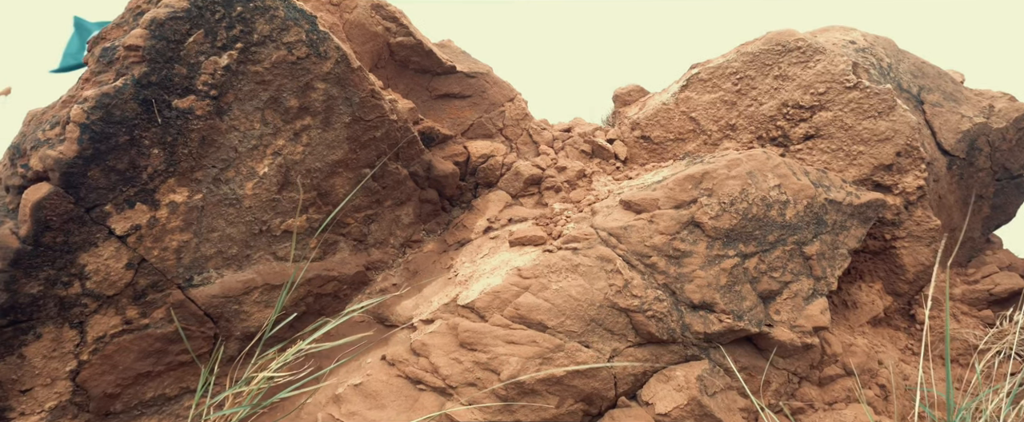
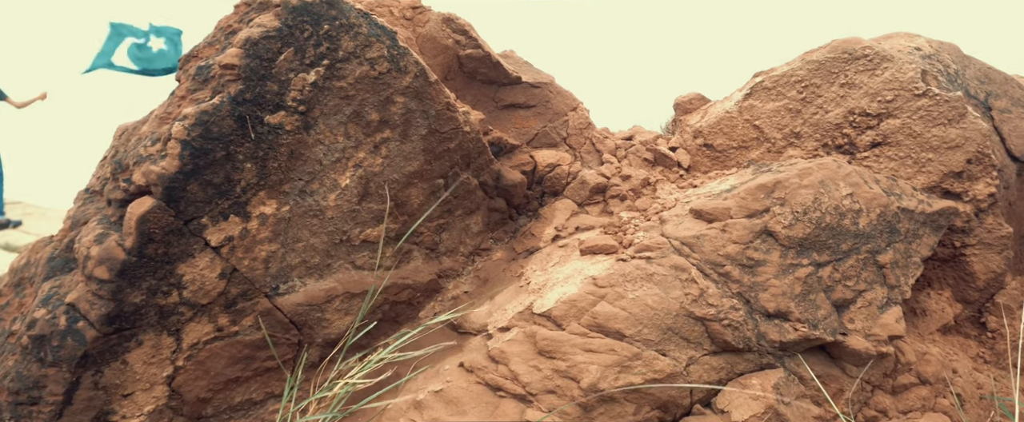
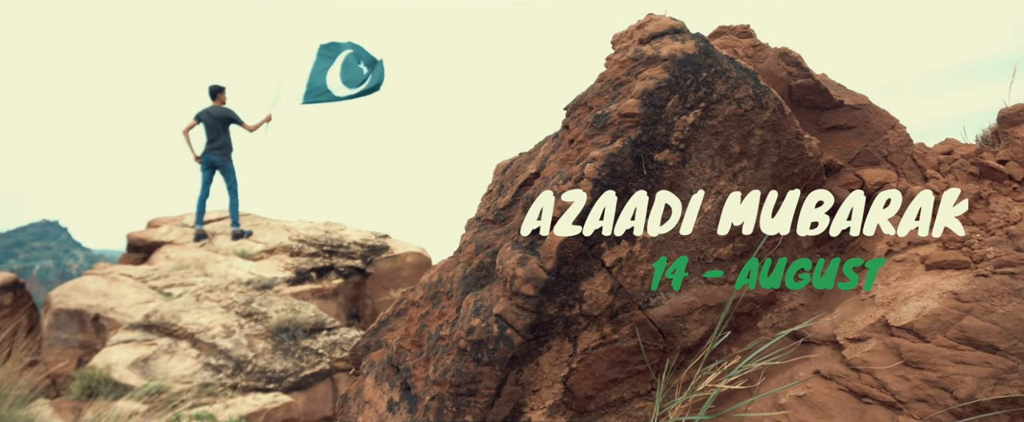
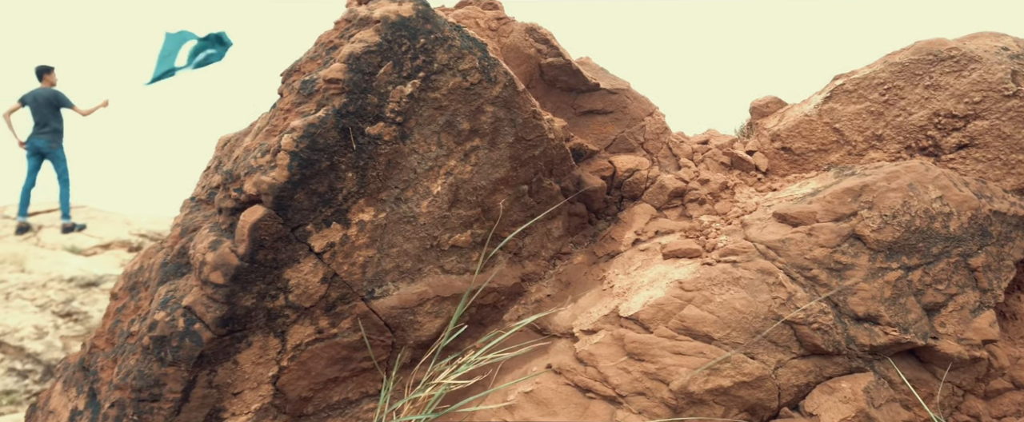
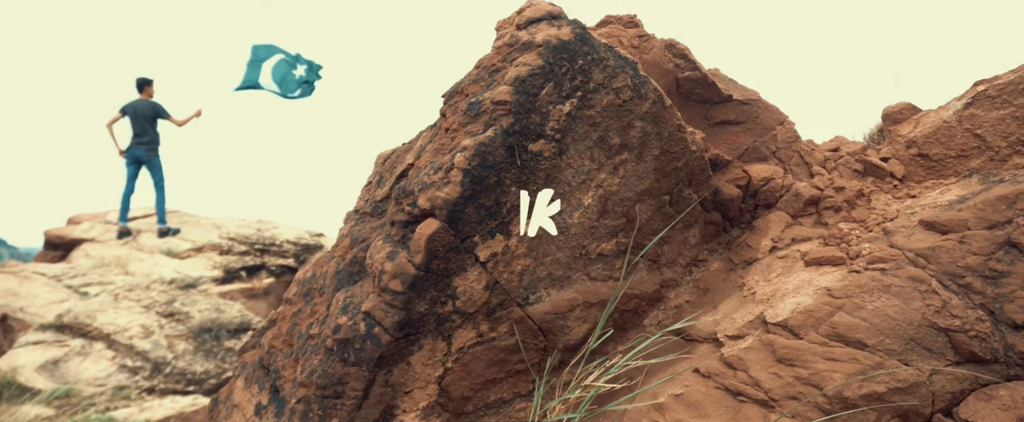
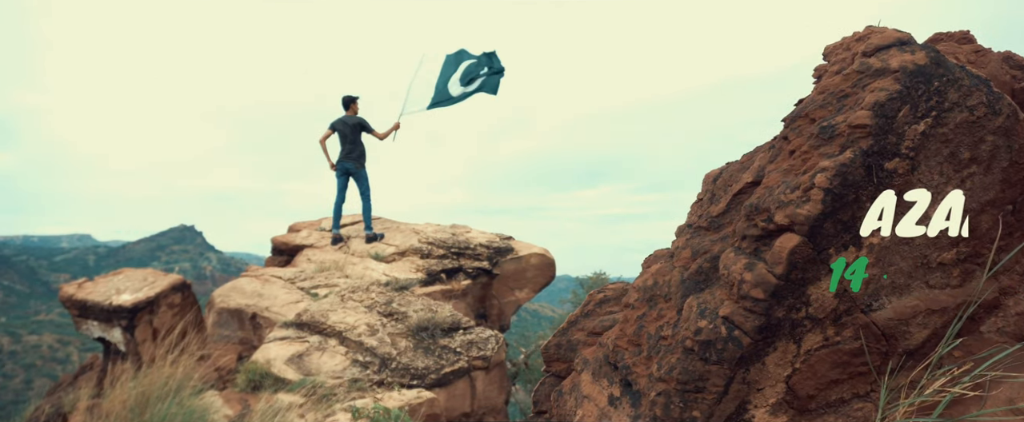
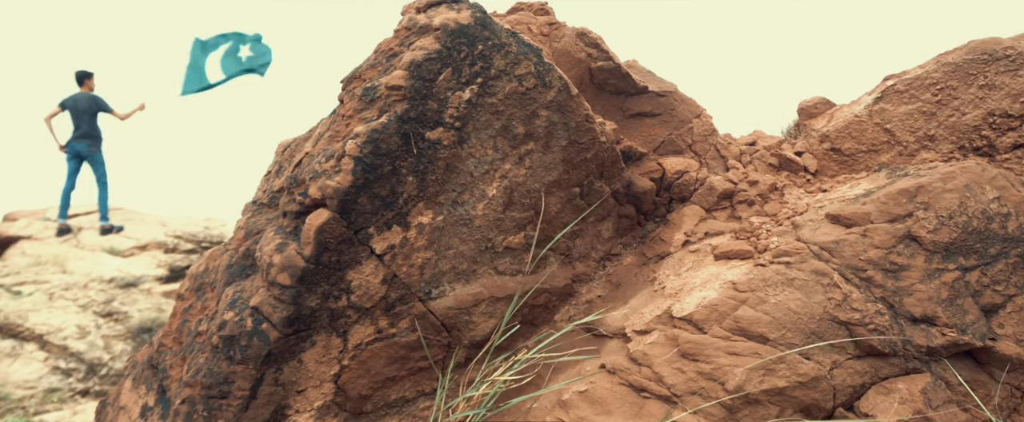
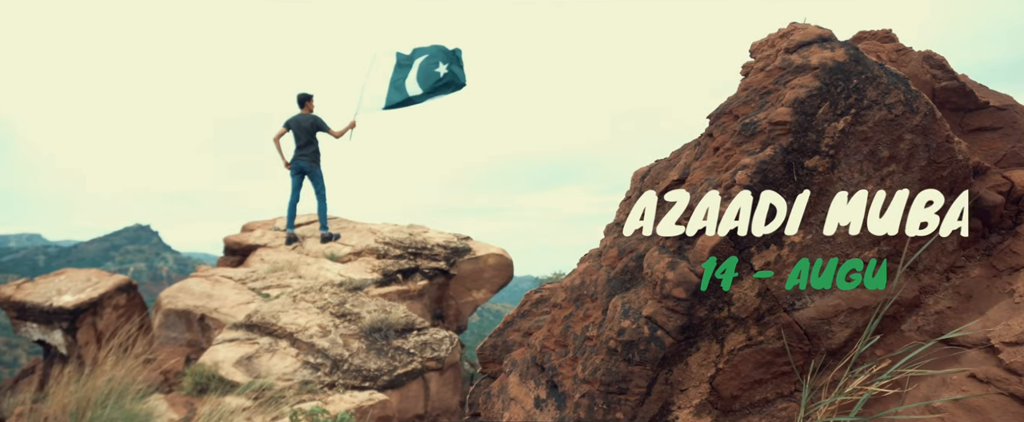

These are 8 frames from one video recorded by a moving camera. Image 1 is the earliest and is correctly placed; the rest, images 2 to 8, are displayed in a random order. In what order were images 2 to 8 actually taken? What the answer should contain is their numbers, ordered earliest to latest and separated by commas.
2, 4, 7, 5, 3, 8, 6
